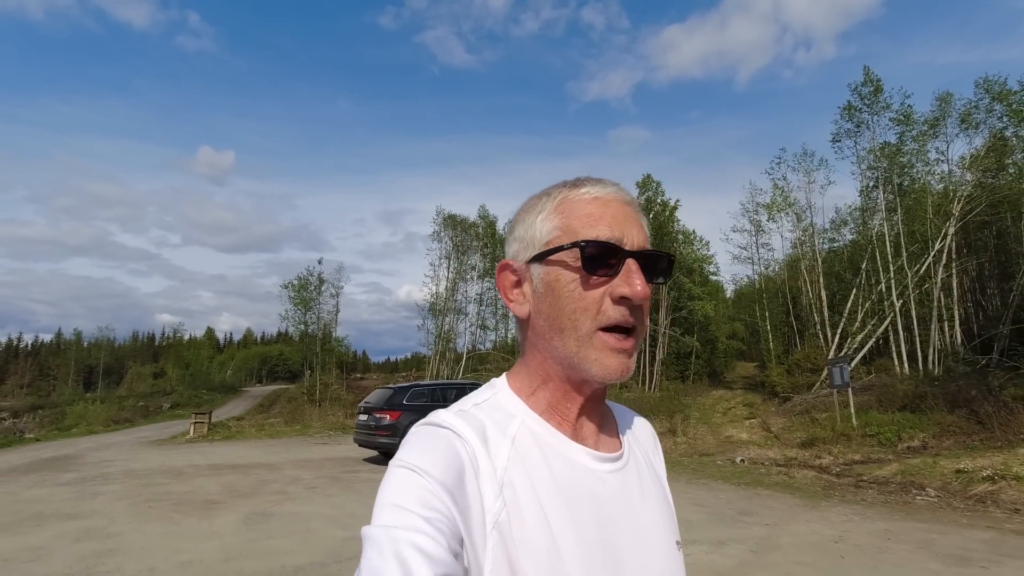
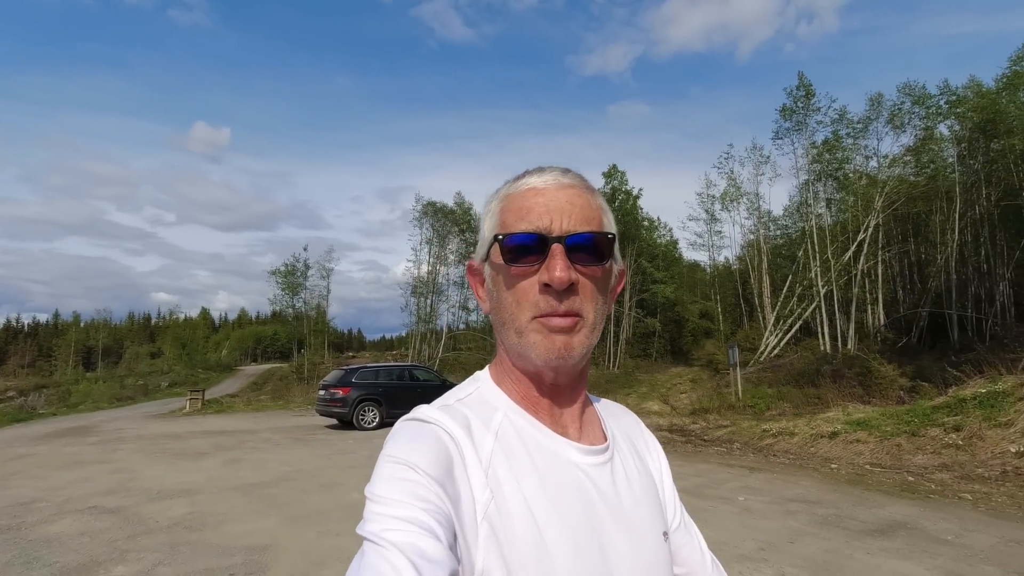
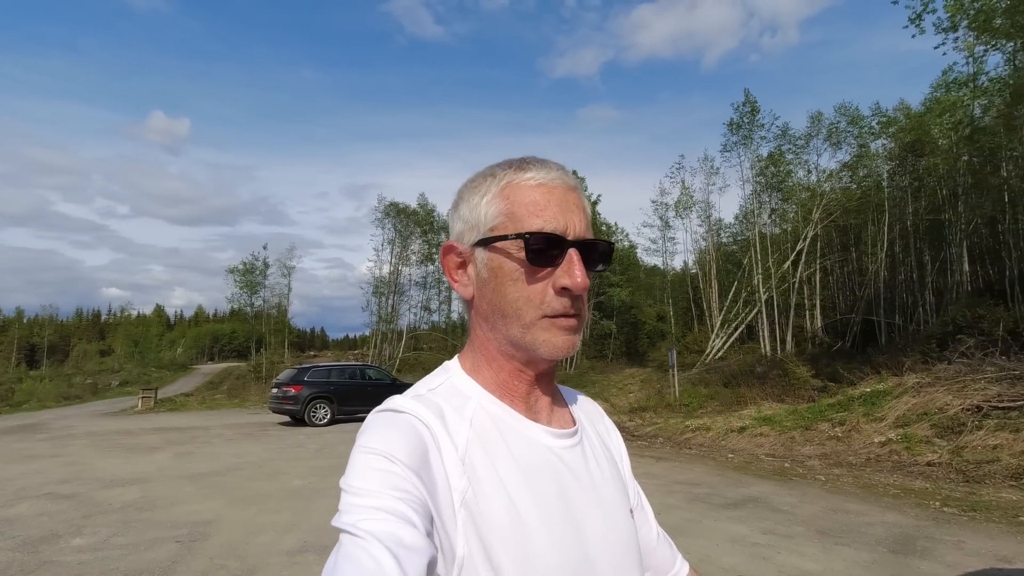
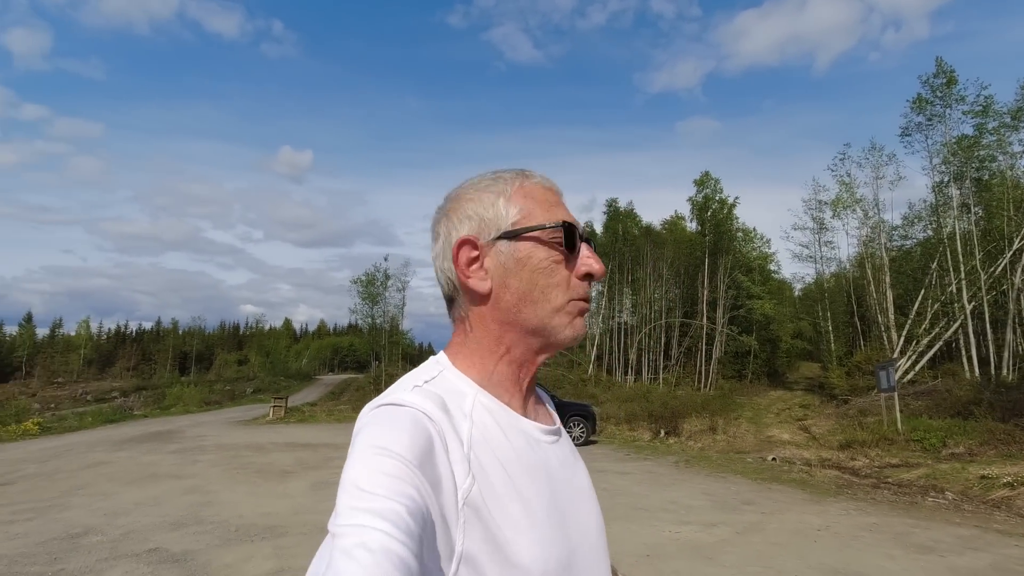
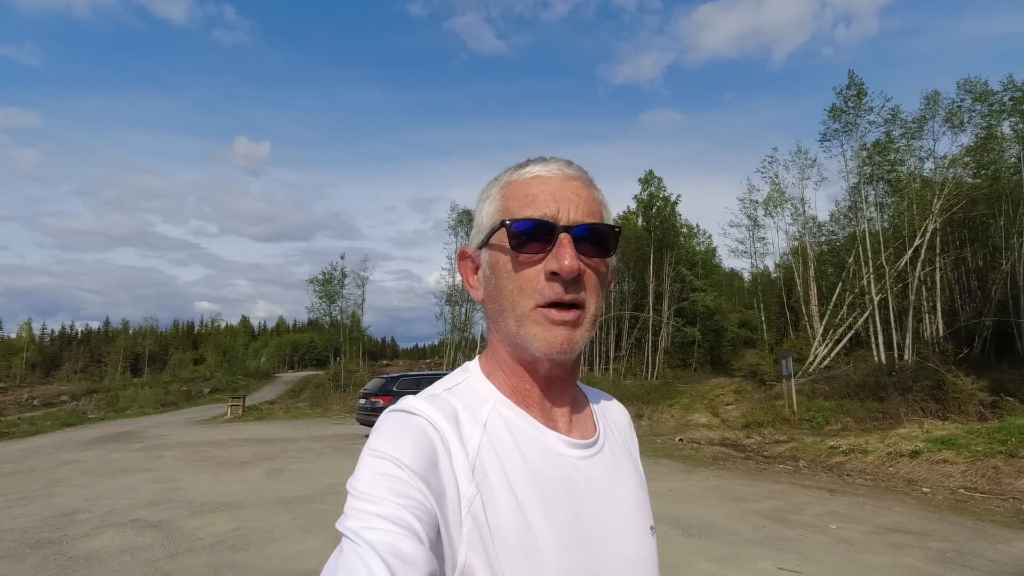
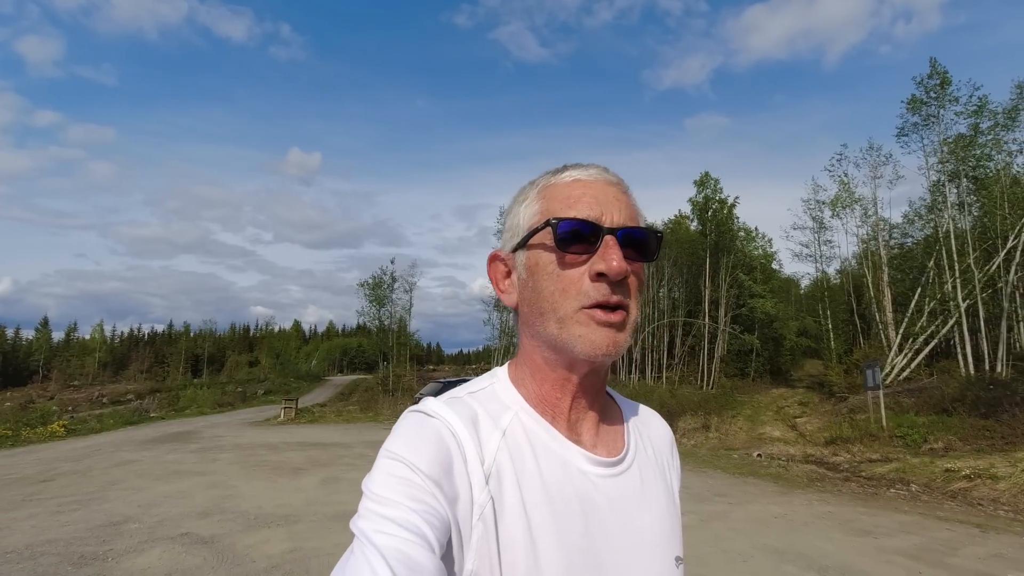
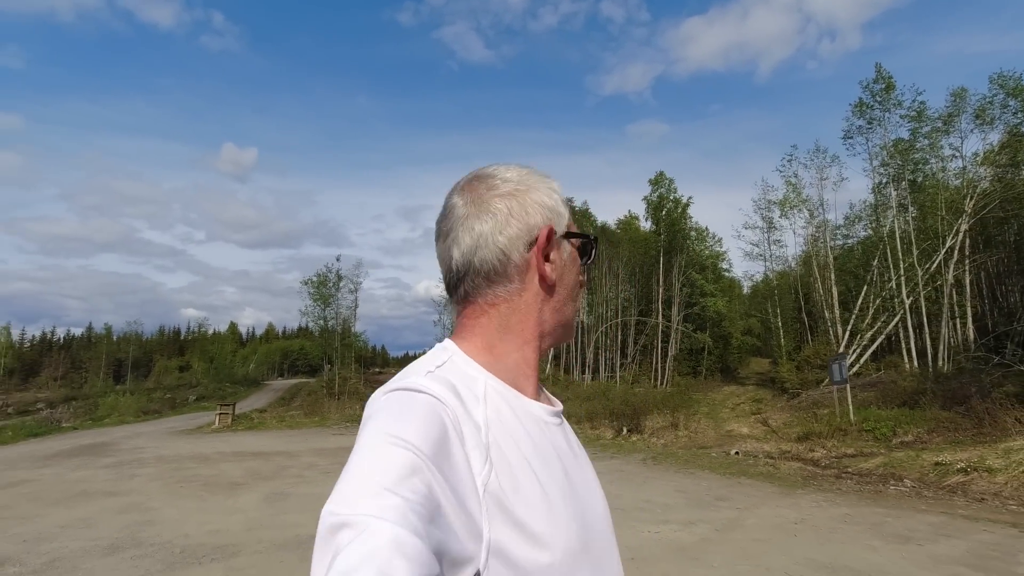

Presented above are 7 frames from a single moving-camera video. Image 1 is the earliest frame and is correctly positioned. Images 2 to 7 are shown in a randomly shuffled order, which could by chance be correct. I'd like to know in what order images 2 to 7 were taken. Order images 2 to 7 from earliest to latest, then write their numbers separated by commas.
7, 4, 6, 5, 2, 3
